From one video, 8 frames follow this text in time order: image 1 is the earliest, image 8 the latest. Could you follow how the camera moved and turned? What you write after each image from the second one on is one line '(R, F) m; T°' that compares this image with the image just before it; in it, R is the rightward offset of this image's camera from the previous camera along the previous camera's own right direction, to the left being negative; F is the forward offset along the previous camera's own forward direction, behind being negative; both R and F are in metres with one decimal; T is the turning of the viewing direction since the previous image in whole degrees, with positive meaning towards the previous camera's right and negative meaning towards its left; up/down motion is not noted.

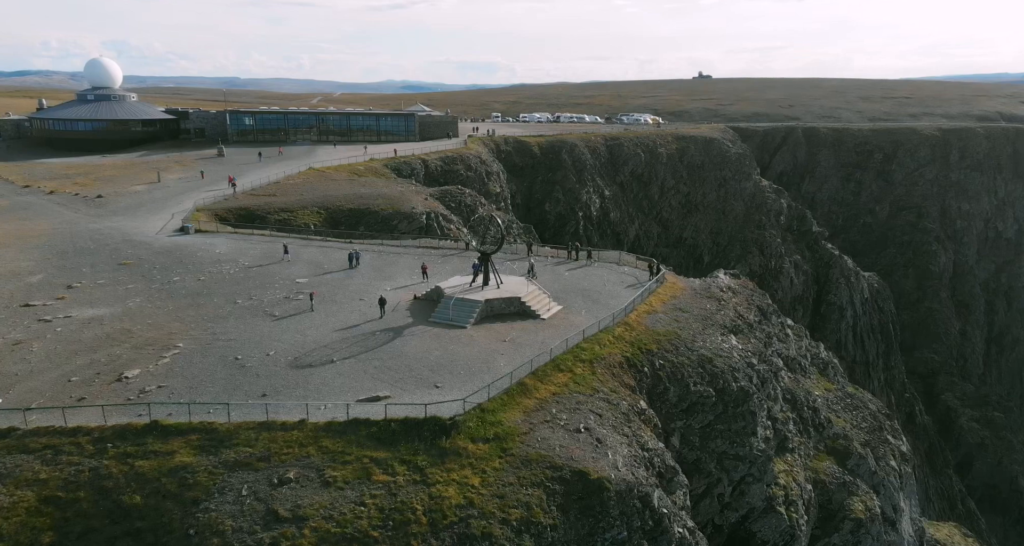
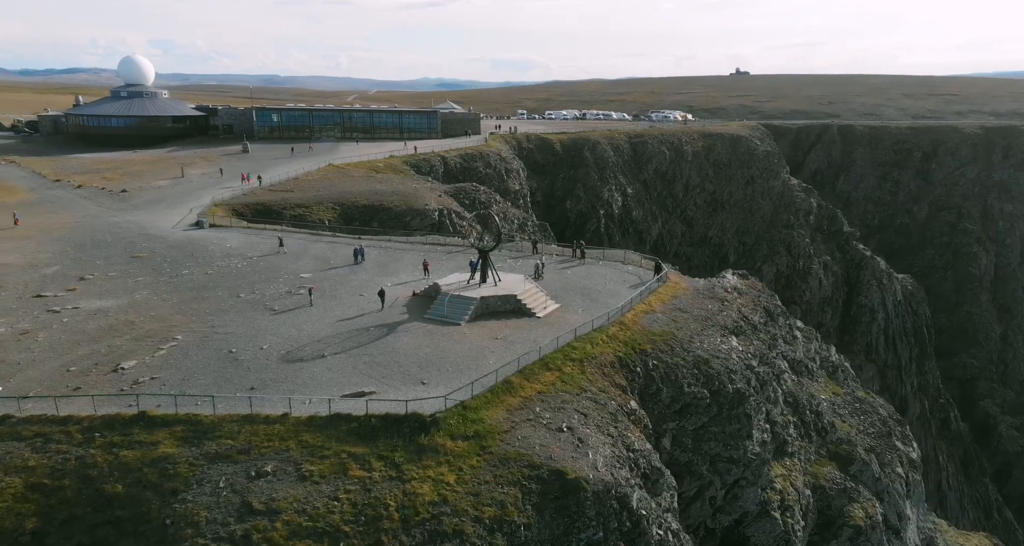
(+1.9, +0.2) m; -3°
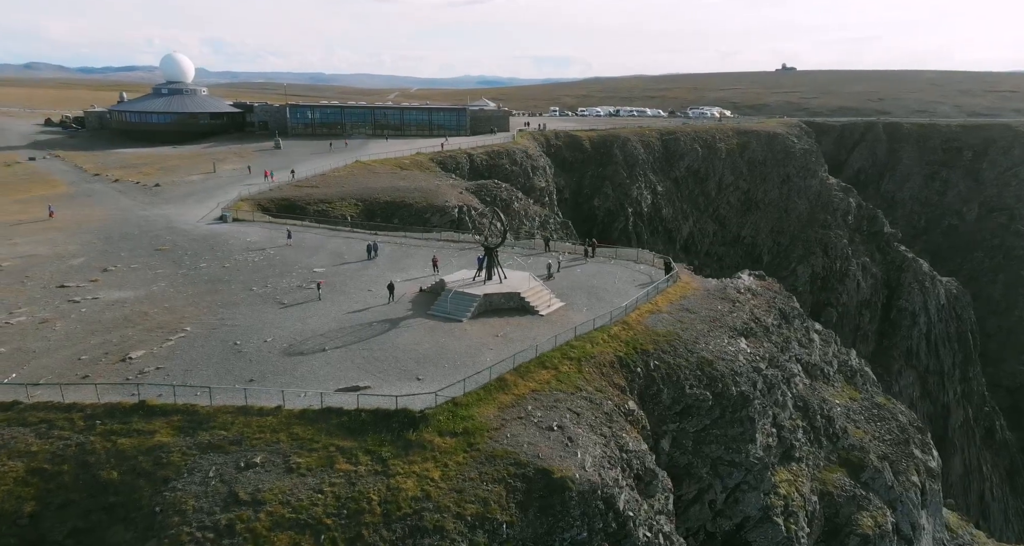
(+1.8, +0.1) m; -3°
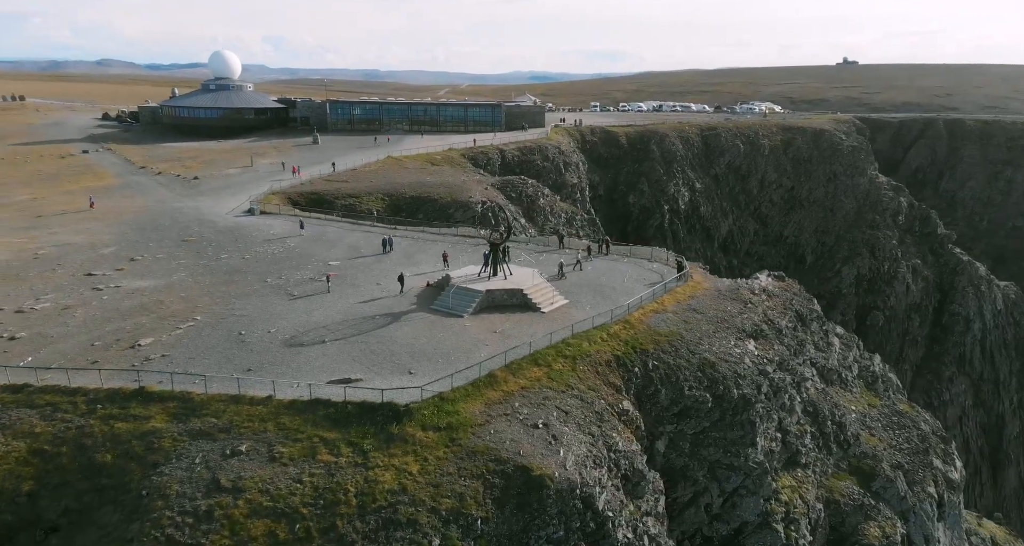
(+2.4, +0.1) m; -4°
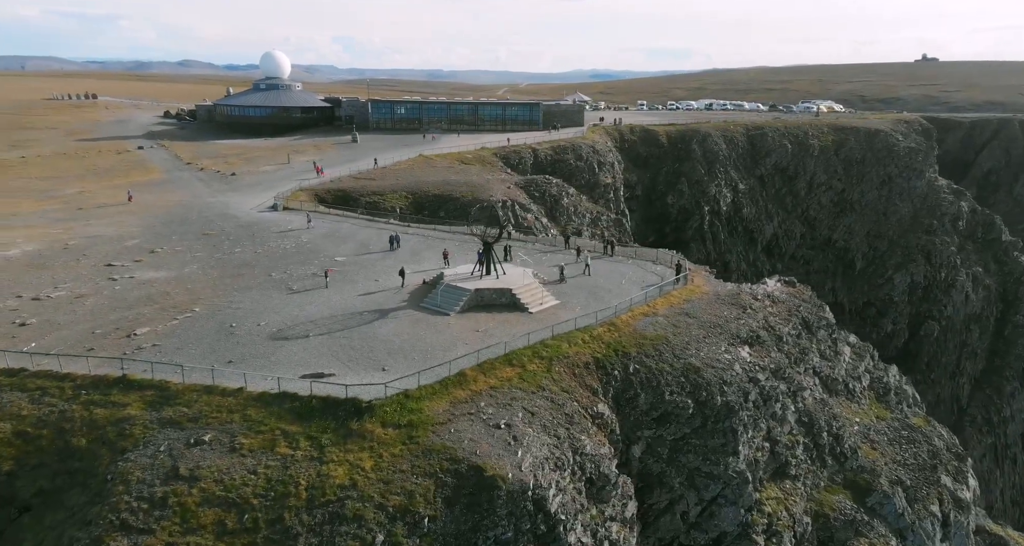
(+3.6, +0.3) m; -5°
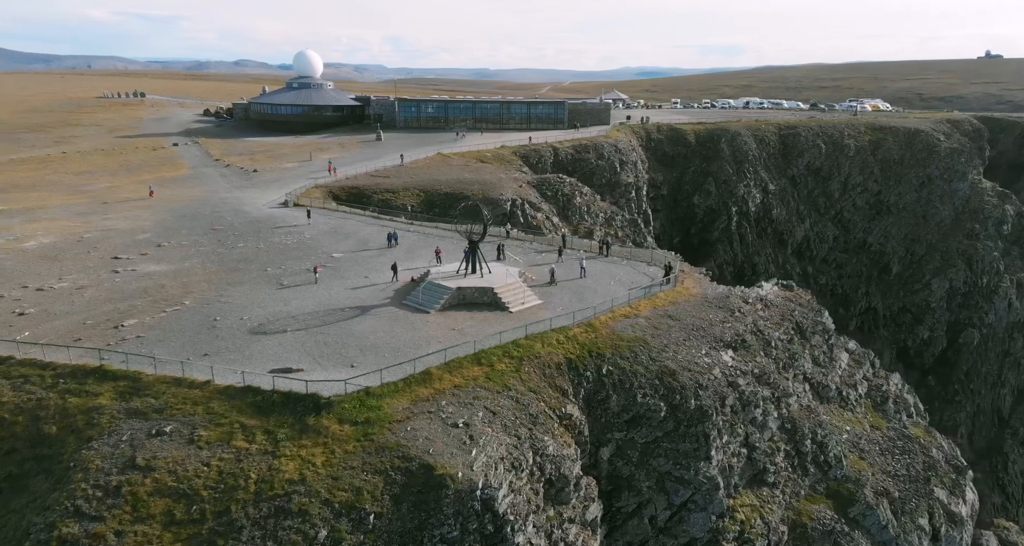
(+3.2, +0.3) m; -3°
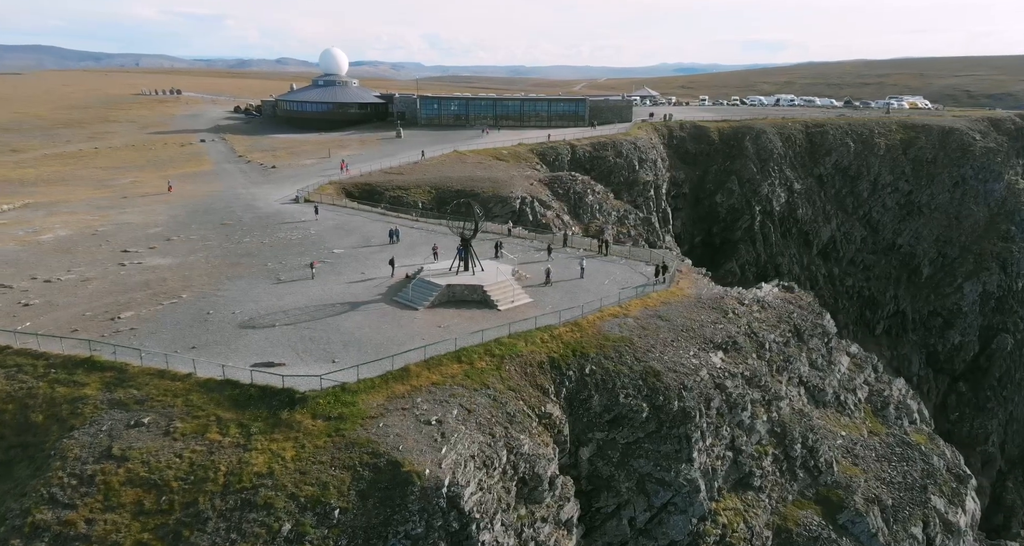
(+2.3, +0.2) m; -3°
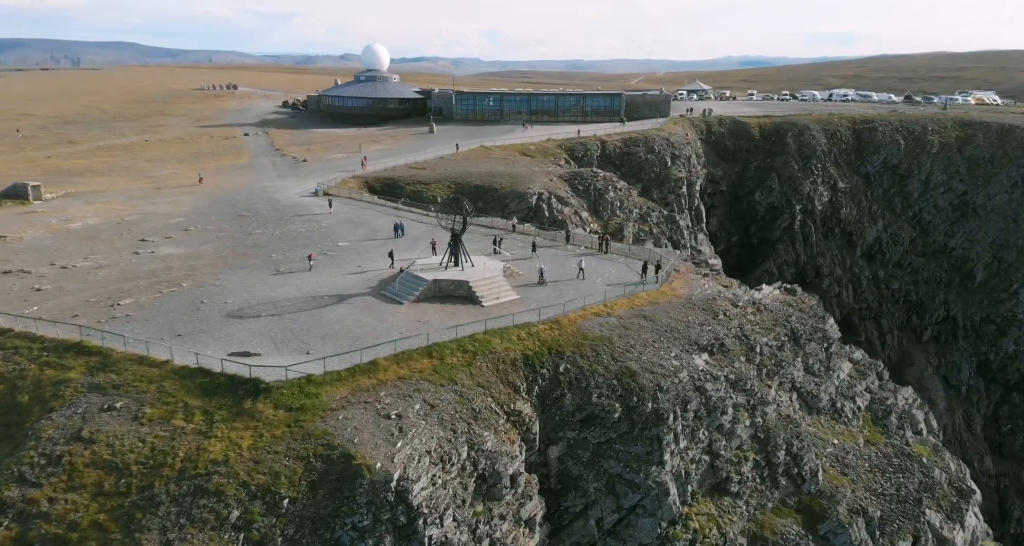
(+3.5, +0.4) m; -4°
